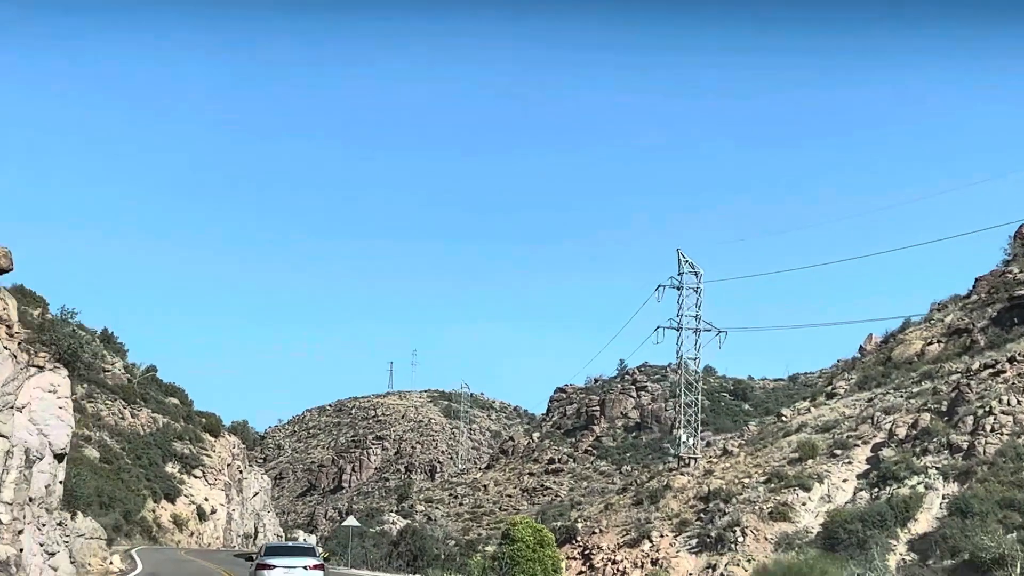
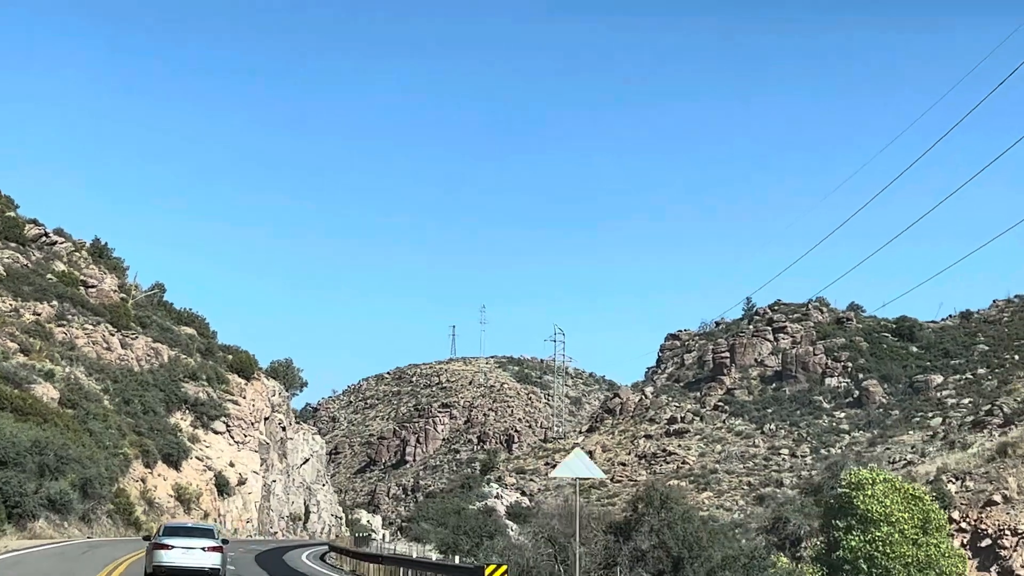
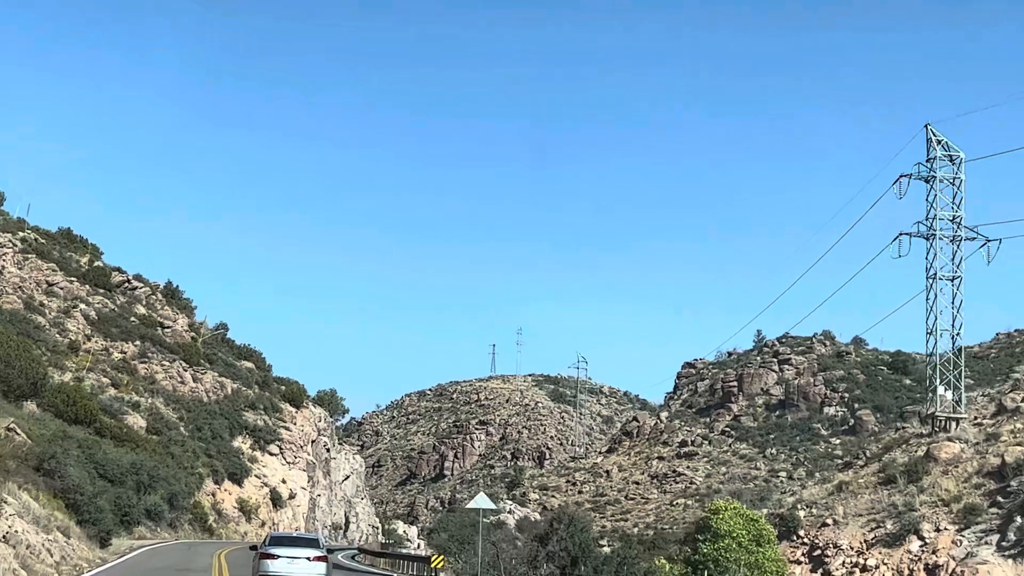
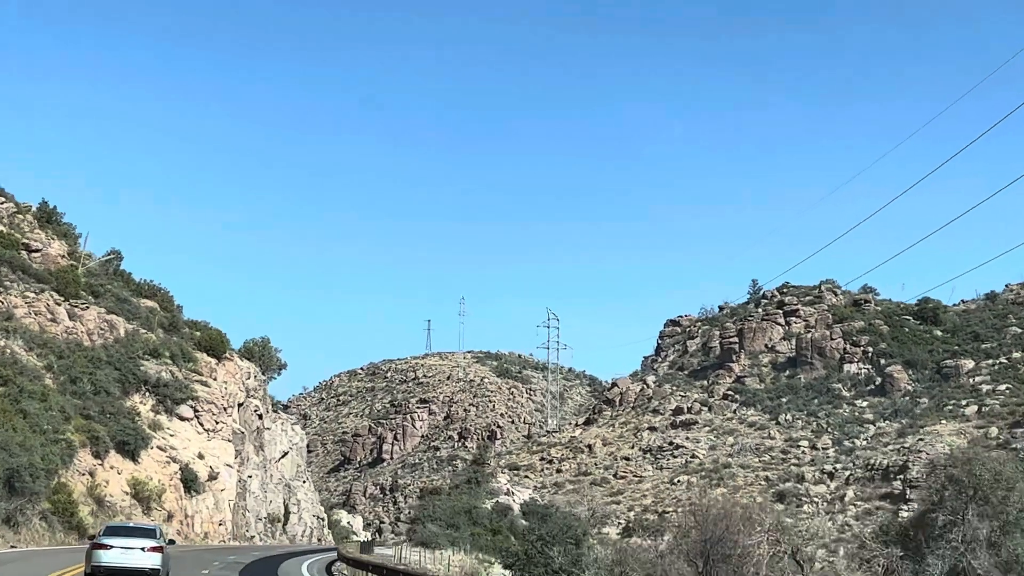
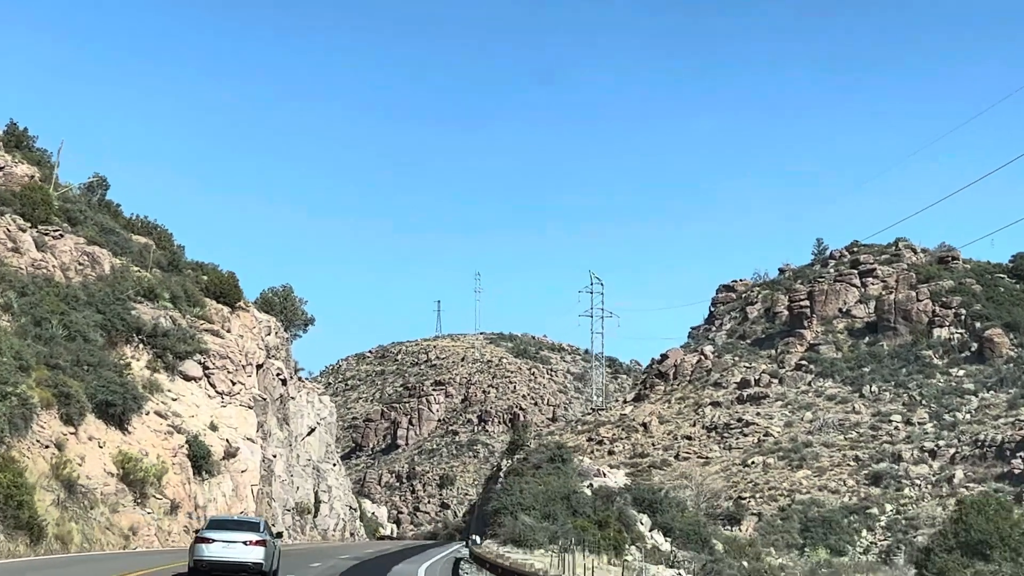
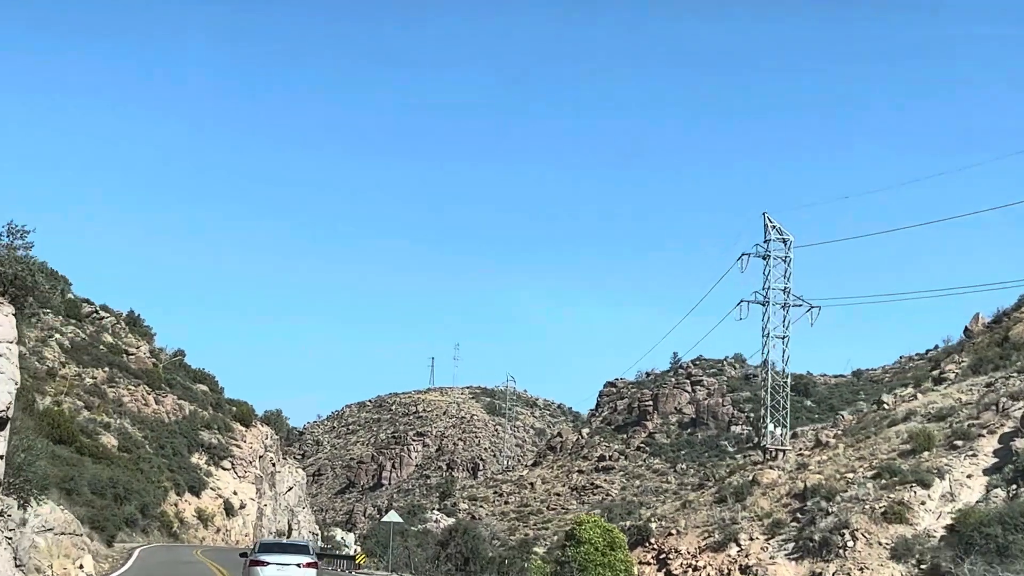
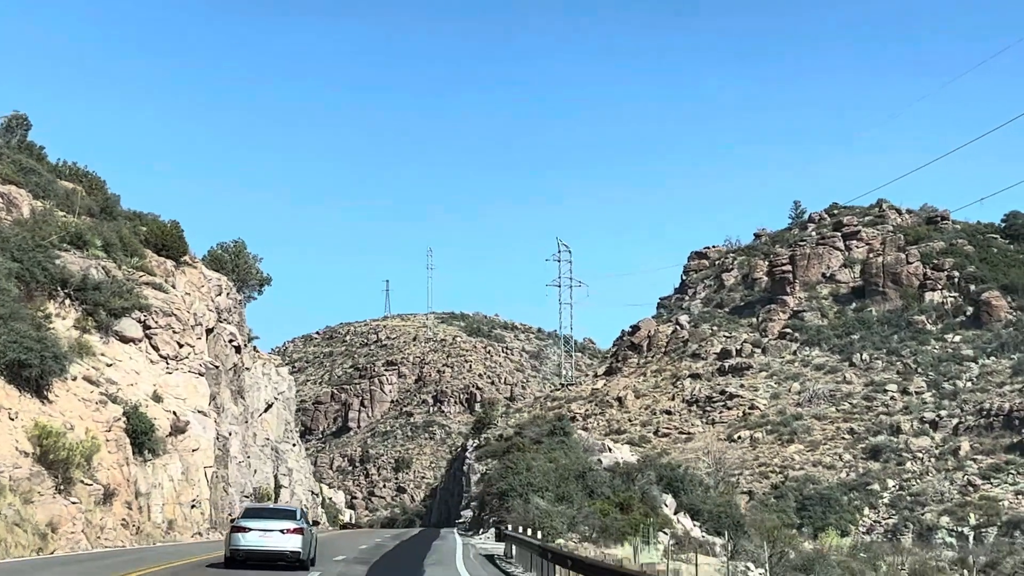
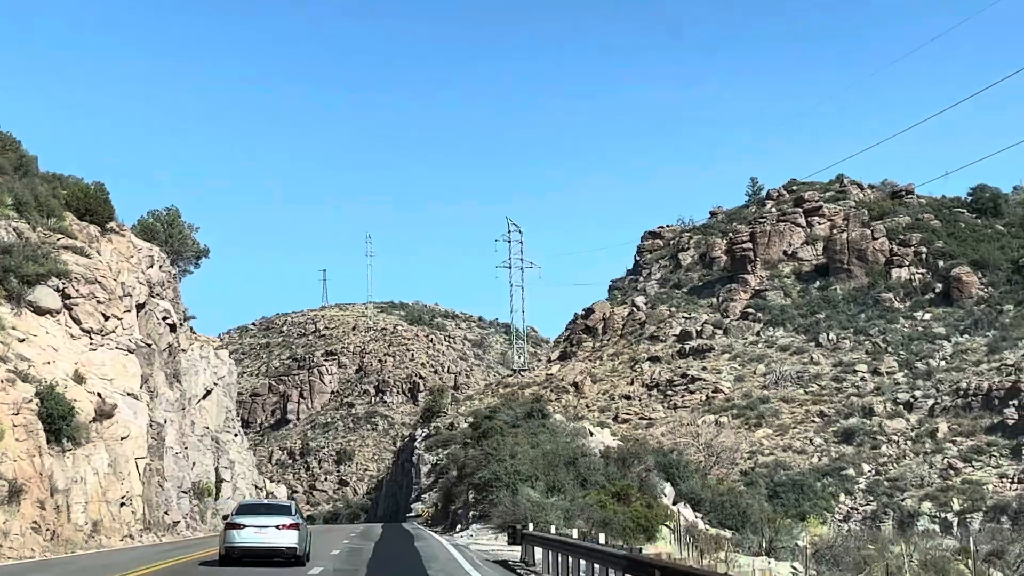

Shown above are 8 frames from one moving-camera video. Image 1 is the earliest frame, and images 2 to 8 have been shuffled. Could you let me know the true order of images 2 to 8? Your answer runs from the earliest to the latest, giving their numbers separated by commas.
6, 3, 2, 4, 5, 7, 8
